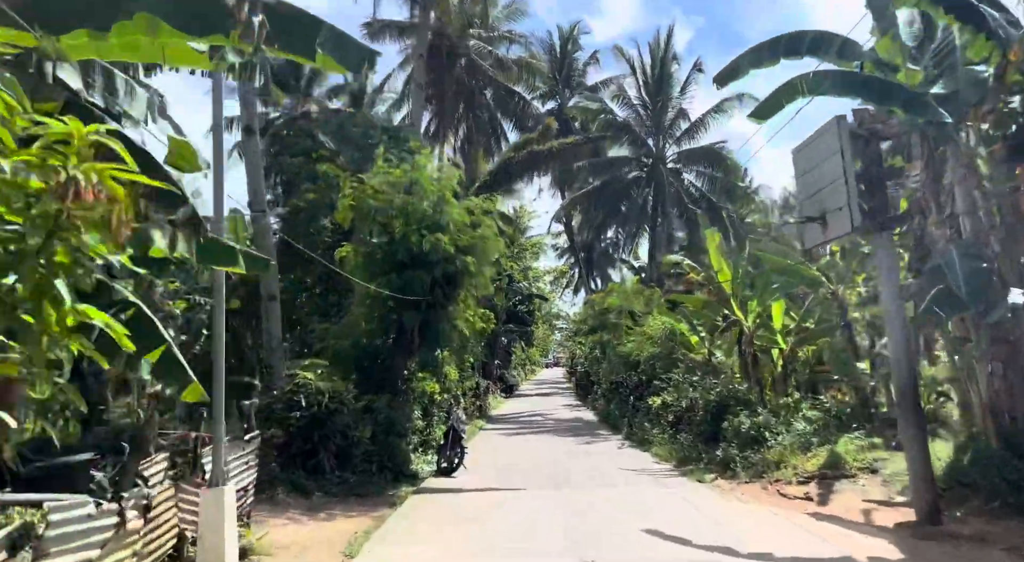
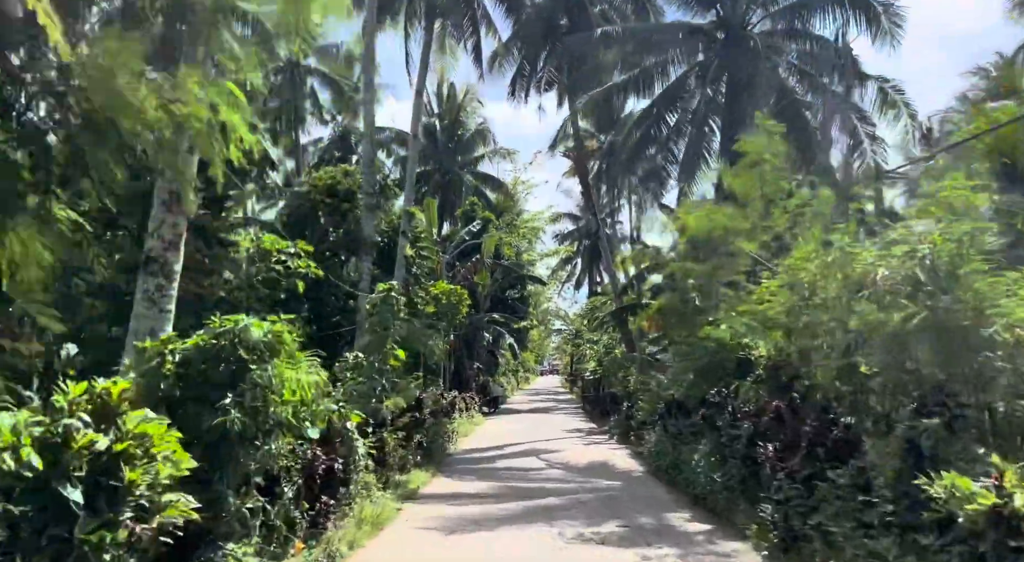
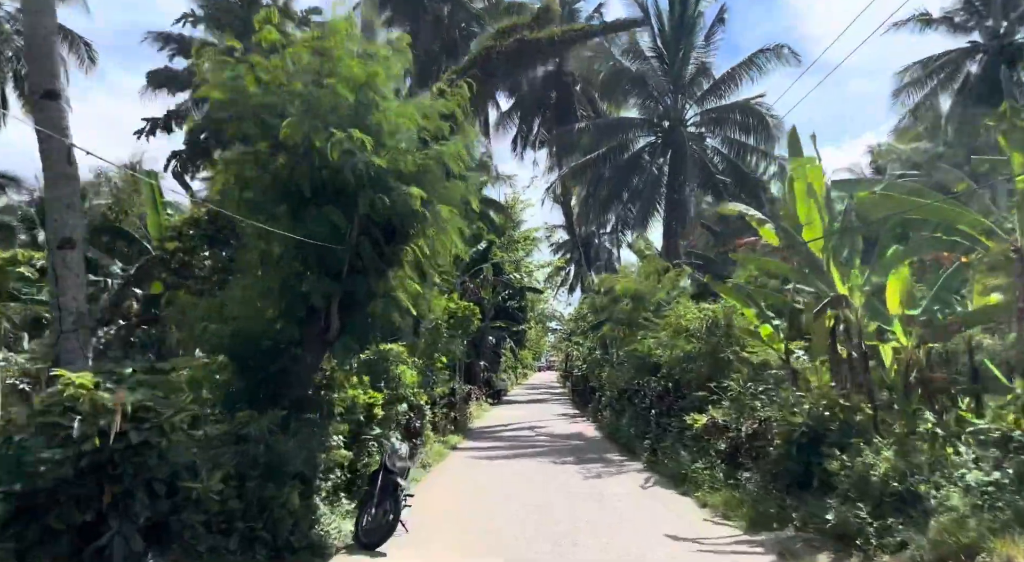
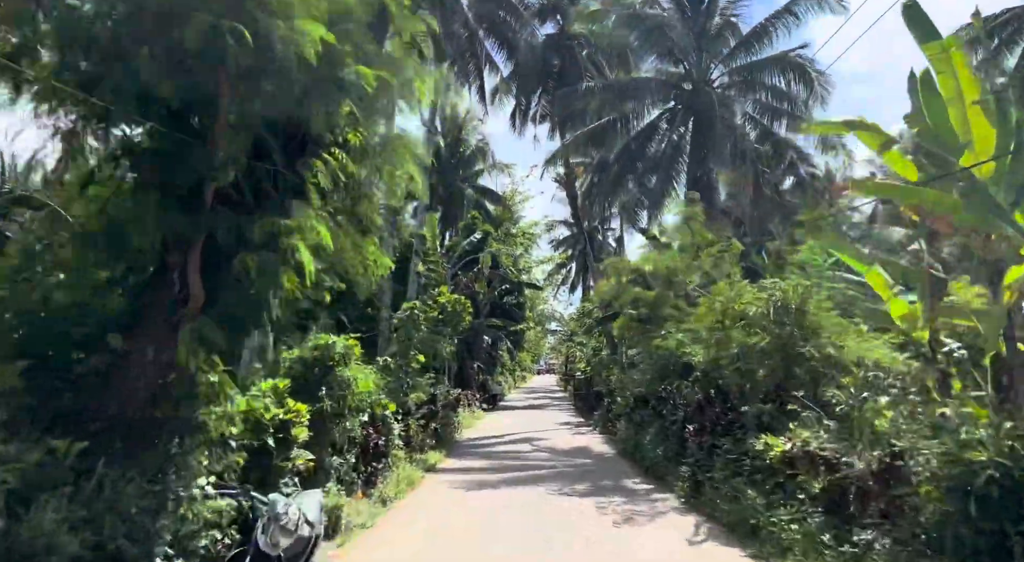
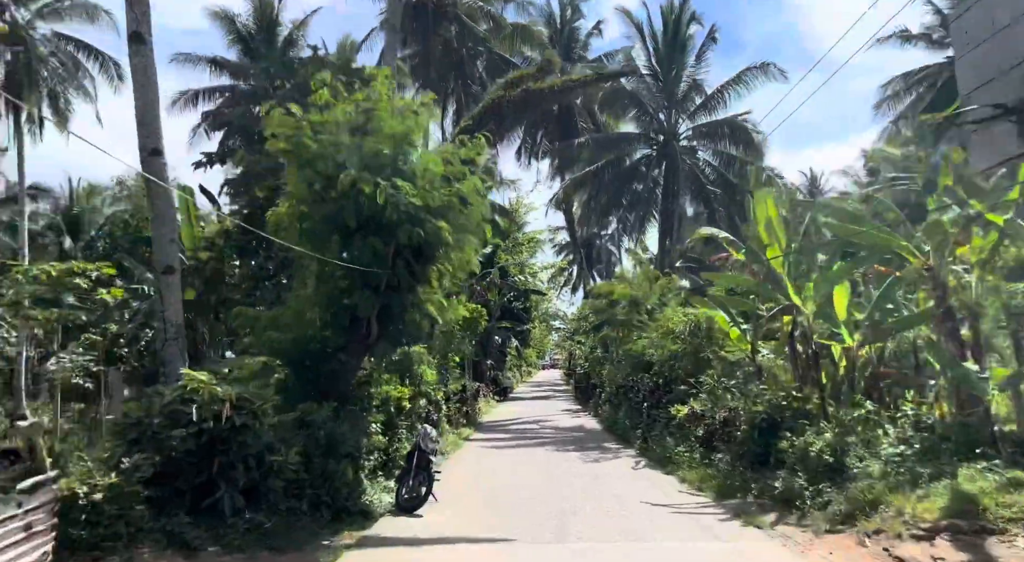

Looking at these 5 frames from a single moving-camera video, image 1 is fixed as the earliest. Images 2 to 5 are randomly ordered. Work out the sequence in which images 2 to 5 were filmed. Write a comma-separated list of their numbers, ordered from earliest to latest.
5, 3, 4, 2
